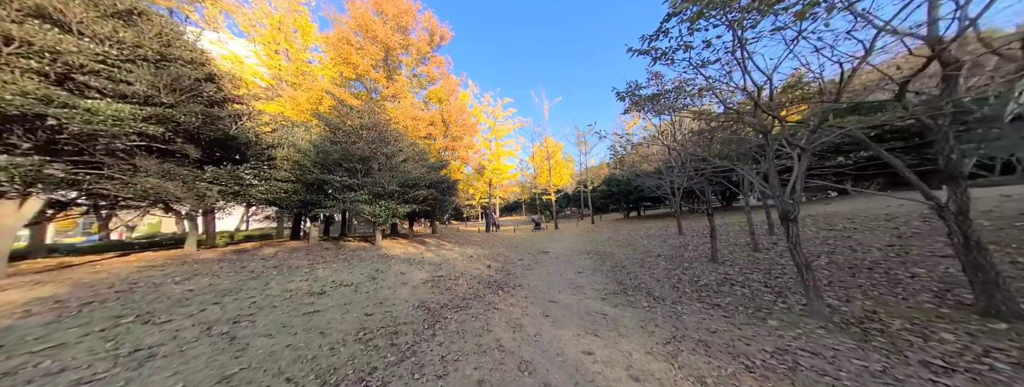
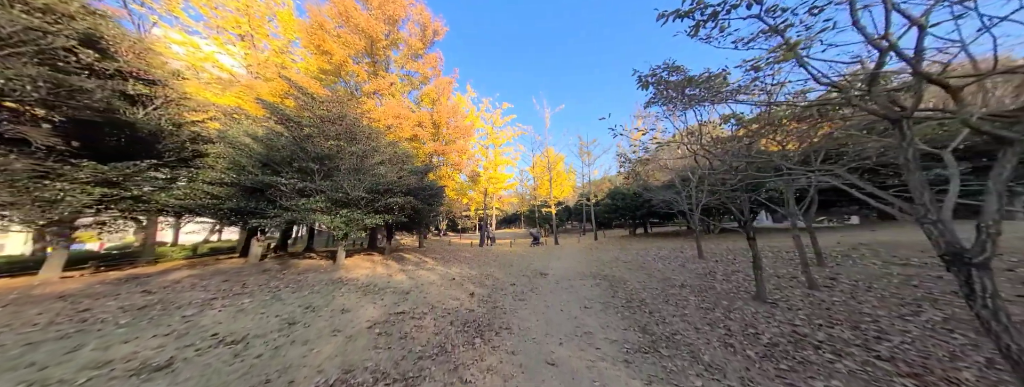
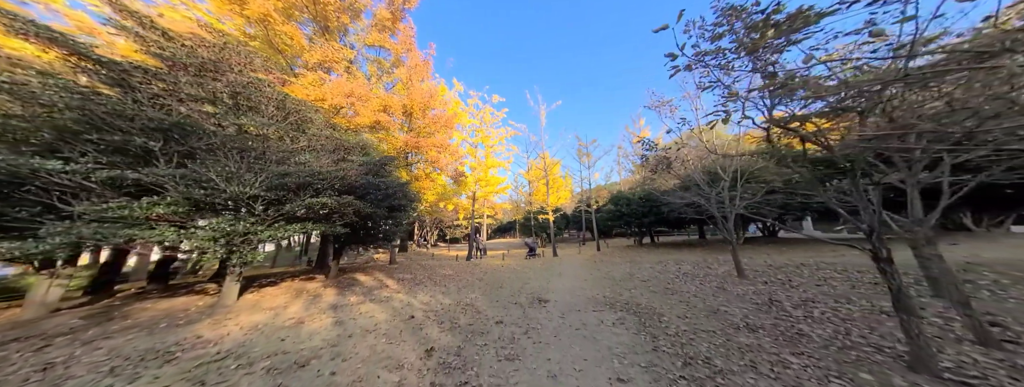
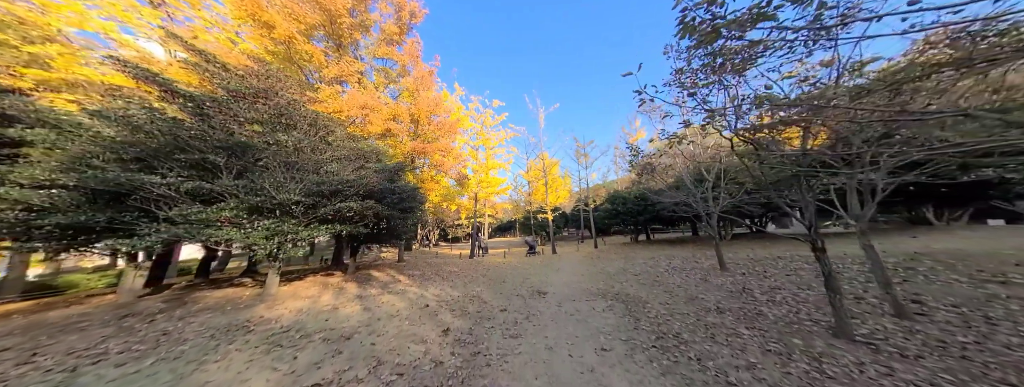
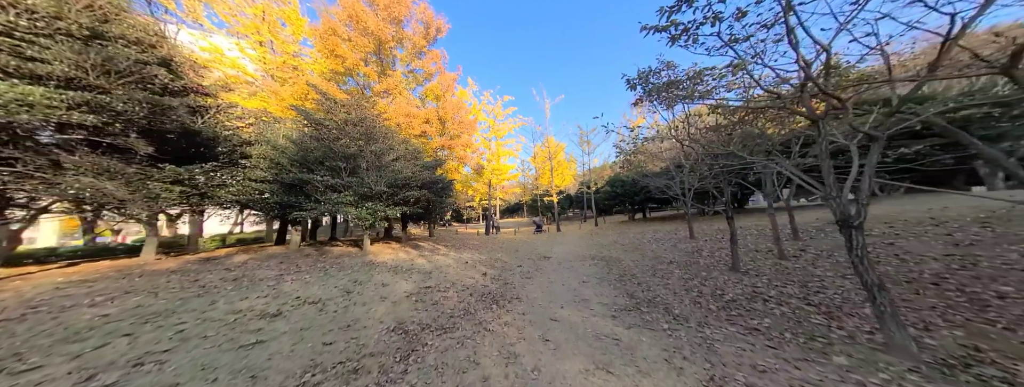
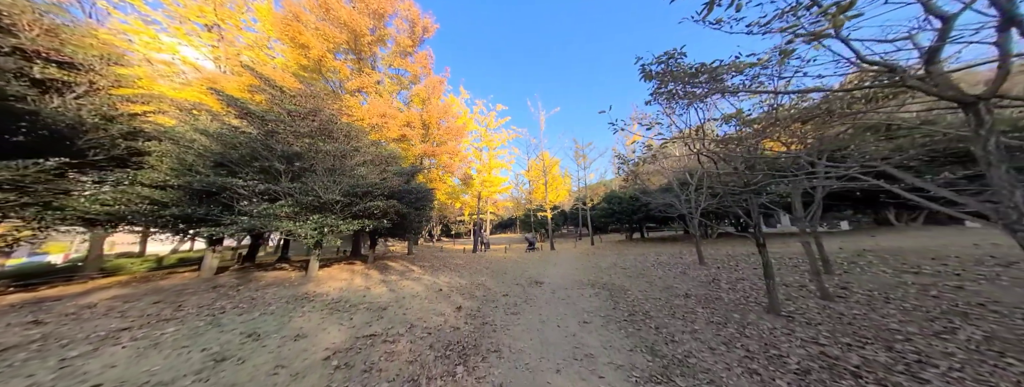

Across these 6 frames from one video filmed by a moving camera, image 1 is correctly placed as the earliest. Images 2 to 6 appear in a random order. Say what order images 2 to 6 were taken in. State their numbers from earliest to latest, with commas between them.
5, 2, 6, 4, 3
